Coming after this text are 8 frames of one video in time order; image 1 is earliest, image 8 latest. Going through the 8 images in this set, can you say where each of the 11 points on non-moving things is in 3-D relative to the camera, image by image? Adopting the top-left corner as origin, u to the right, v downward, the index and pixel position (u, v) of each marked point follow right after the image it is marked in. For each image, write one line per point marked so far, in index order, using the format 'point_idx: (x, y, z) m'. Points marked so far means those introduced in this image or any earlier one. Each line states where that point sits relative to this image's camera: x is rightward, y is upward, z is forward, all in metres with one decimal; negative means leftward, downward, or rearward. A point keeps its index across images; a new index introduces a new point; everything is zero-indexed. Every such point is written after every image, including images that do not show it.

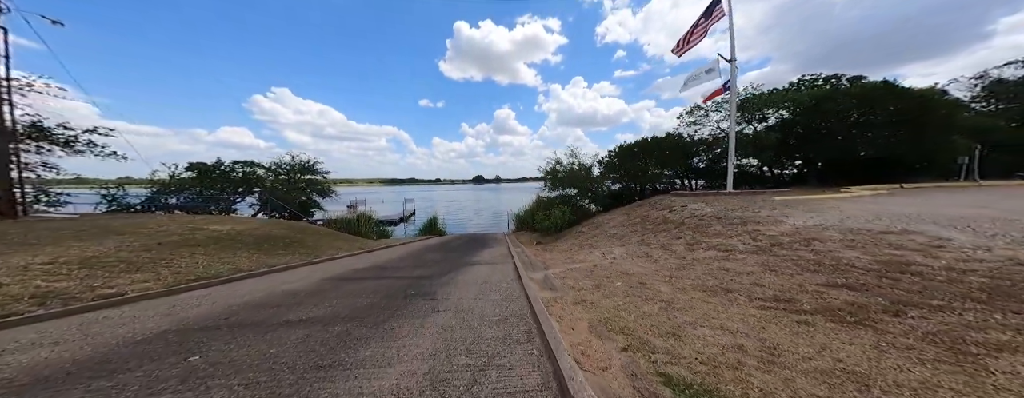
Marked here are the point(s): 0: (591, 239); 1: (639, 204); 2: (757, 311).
0: (+3.6, -1.9, +13.0) m
1: (+7.2, -0.3, +16.6) m
2: (+3.0, -1.4, +3.6) m
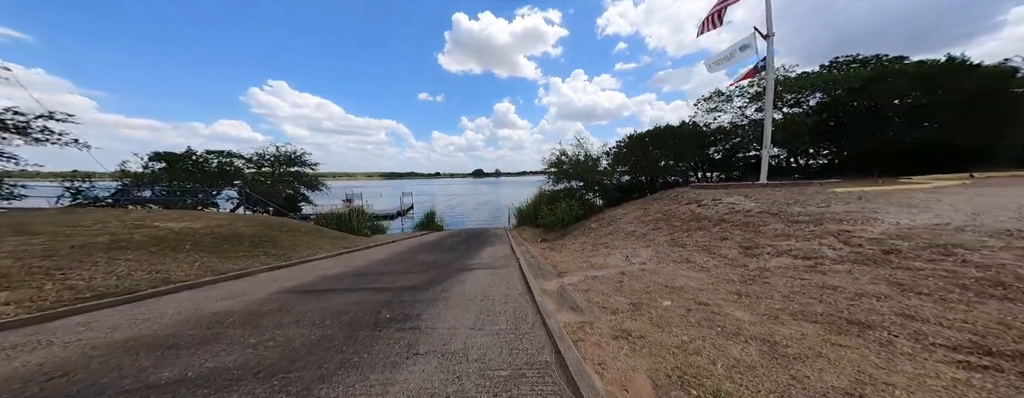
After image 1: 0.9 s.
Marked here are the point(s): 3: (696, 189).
0: (+3.7, -1.6, +11.5) m
1: (+7.4, 0.0, +15.0) m
2: (+3.2, -1.3, +2.1) m
3: (+8.2, +0.4, +13.1) m
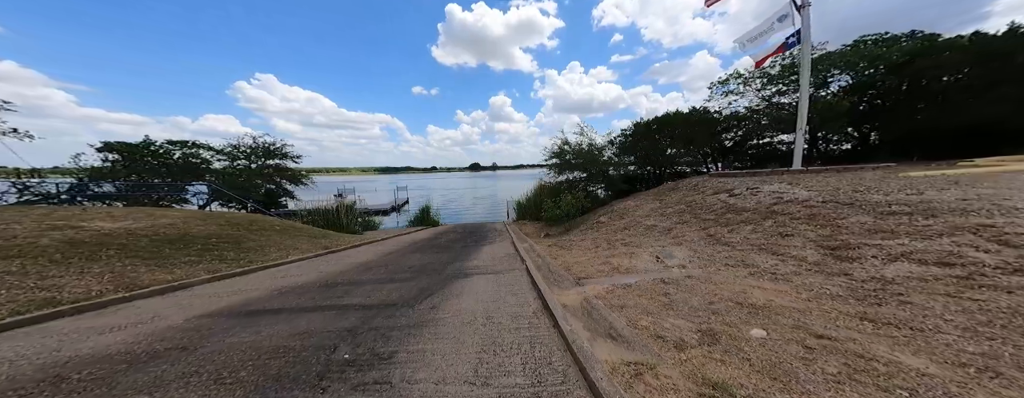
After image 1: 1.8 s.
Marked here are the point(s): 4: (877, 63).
0: (+3.8, -1.2, +10.1) m
1: (+7.3, +0.4, +13.7) m
2: (+3.4, -1.1, +0.7) m
3: (+8.2, +0.8, +11.8) m
4: (+16.8, +6.2, +13.4) m
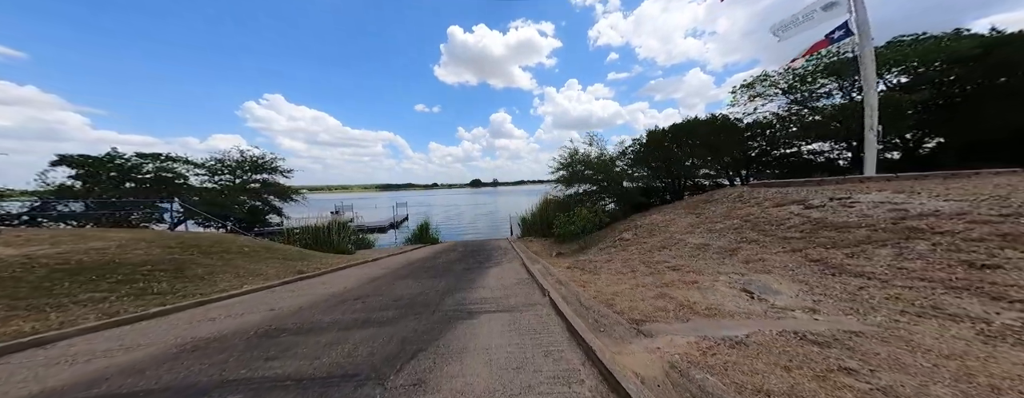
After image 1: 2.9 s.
0: (+4.1, -1.6, +8.2) m
1: (+7.7, -0.1, +11.9) m
2: (+3.8, -0.8, -1.2) m
3: (+8.6, +0.4, +10.0) m
4: (+17.1, +5.8, +11.9) m
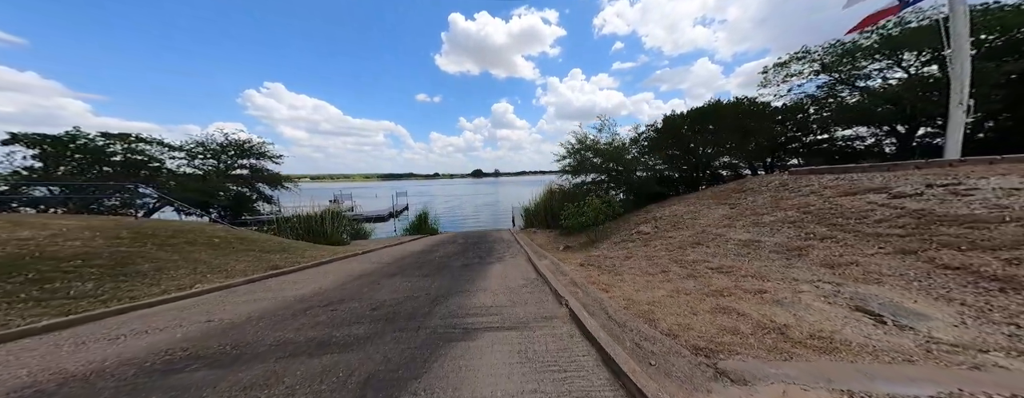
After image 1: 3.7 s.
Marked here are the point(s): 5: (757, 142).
0: (+4.3, -1.3, +6.8) m
1: (+7.9, +0.3, +10.5) m
2: (+3.9, -0.8, -2.6) m
3: (+8.8, +0.7, +8.5) m
4: (+17.3, +6.1, +10.3) m
5: (+13.6, +3.2, +16.3) m
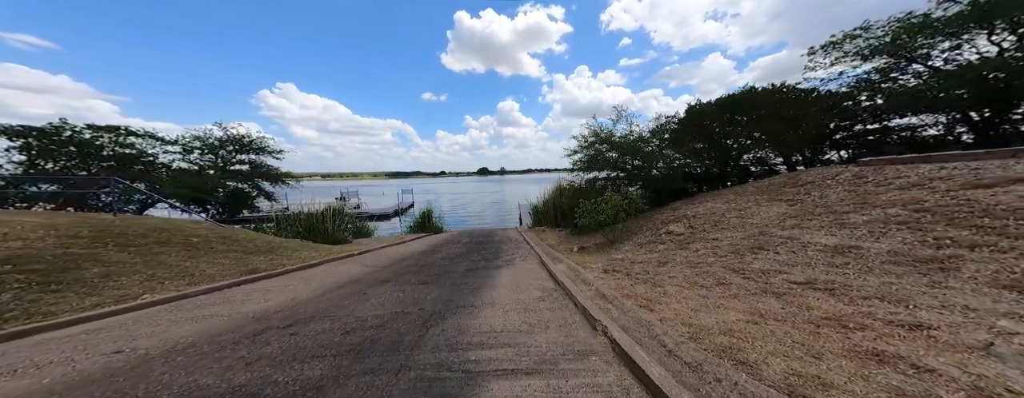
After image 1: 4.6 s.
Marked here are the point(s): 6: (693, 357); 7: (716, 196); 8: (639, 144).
0: (+4.6, -1.1, +5.4) m
1: (+8.3, +0.4, +8.9) m
2: (+3.9, -0.7, -4.0) m
3: (+9.1, +0.8, +7.0) m
4: (+17.7, +6.2, +8.5) m
5: (+14.2, +3.3, +14.6) m
6: (+1.9, -1.6, +3.1) m
7: (+8.2, +0.2, +11.9) m
8: (+7.0, +3.0, +16.1) m
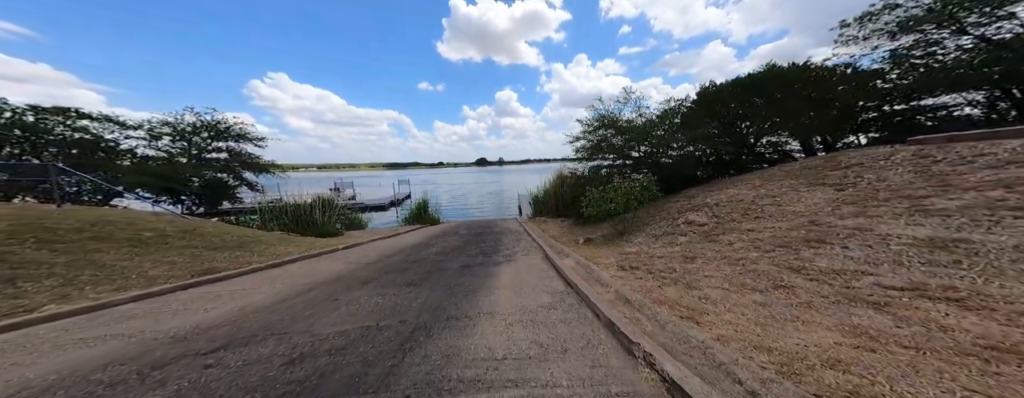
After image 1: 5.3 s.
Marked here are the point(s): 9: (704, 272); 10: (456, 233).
0: (+4.6, -0.8, +4.3) m
1: (+8.3, +0.8, +7.8) m
2: (+4.1, -0.7, -5.1) m
3: (+9.1, +1.2, +5.8) m
4: (+17.7, +6.6, +7.3) m
5: (+14.1, +3.9, +13.4) m
6: (+2.0, -1.4, +2.0) m
7: (+8.3, +0.6, +10.8) m
8: (+7.0, +3.6, +14.9) m
9: (+3.5, -1.3, +5.4) m
10: (-3.0, -1.8, +15.2) m
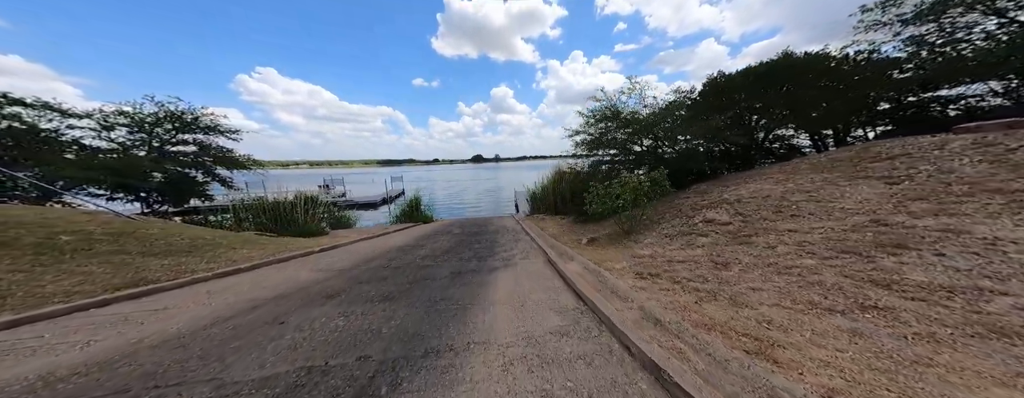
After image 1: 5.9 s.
0: (+4.6, -0.7, +3.3) m
1: (+8.2, +0.9, +6.8) m
2: (+4.2, -0.7, -6.1) m
3: (+9.1, +1.3, +4.9) m
4: (+17.7, +6.7, +6.4) m
5: (+14.0, +4.1, +12.6) m
6: (+2.0, -1.3, +1.0) m
7: (+8.1, +0.8, +9.8) m
8: (+6.8, +3.8, +13.9) m
9: (+3.5, -1.2, +4.4) m
10: (-3.2, -1.6, +14.1) m
